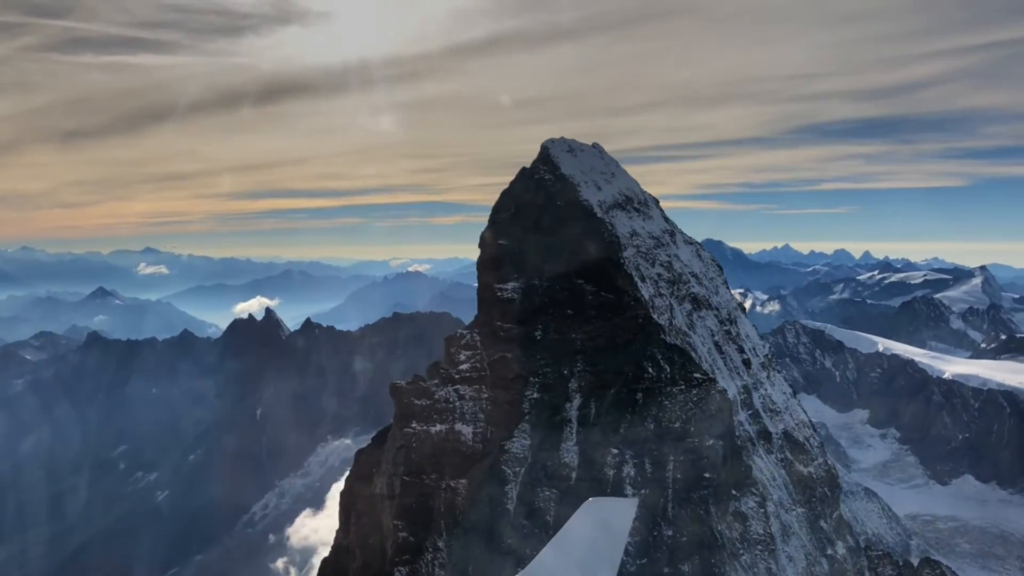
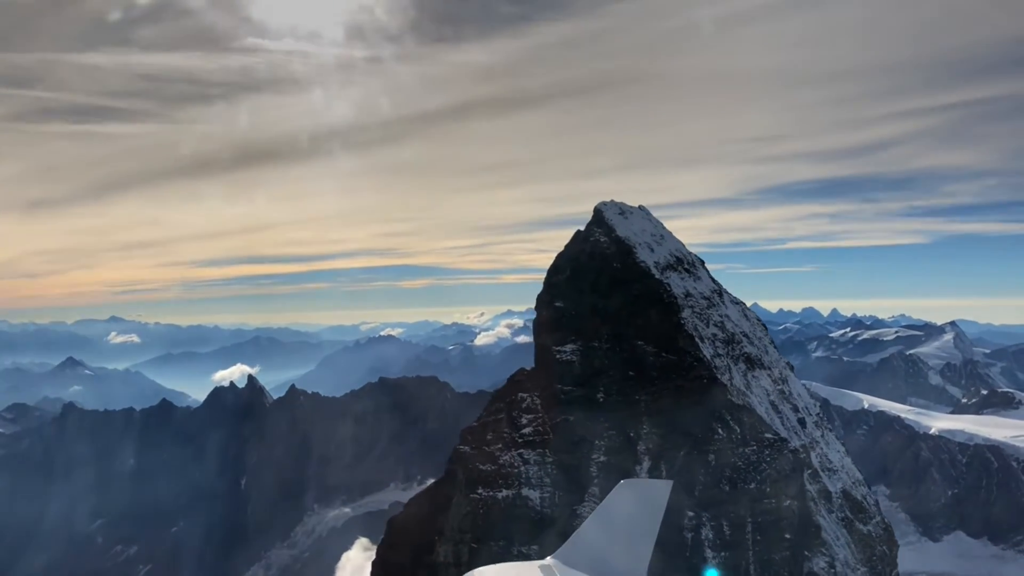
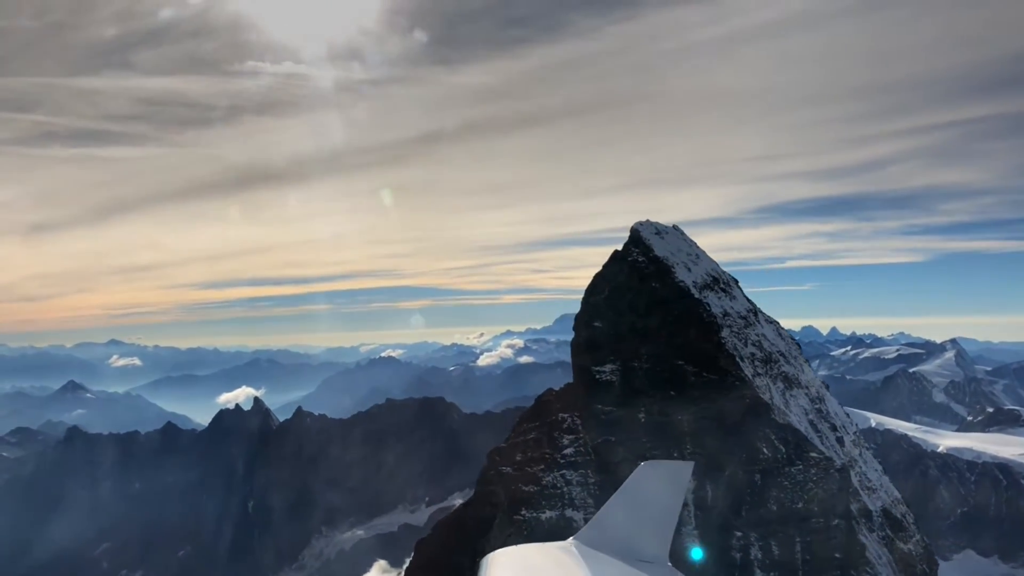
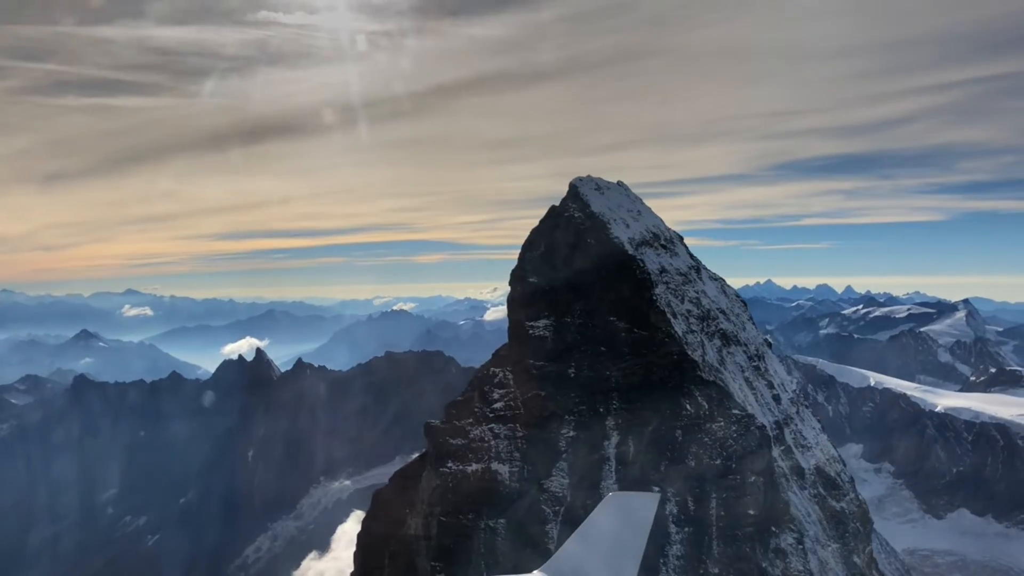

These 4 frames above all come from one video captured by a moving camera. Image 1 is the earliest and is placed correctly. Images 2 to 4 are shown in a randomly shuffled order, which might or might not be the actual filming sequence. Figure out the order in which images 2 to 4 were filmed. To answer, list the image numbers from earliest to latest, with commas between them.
4, 2, 3
